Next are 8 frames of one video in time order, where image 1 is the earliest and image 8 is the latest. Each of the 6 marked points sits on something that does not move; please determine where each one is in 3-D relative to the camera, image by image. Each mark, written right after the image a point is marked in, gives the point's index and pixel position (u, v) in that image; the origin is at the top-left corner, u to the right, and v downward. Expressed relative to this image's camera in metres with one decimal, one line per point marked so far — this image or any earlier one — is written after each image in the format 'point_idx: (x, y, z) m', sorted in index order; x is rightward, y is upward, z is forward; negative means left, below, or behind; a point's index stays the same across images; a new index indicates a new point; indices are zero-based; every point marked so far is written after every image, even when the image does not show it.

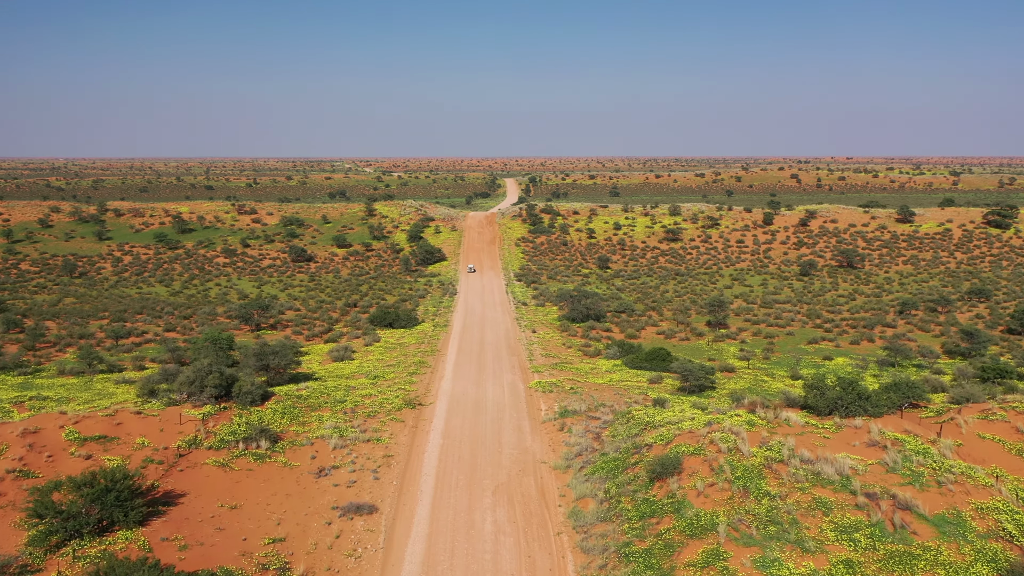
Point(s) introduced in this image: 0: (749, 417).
0: (+5.0, -2.7, +17.3) m
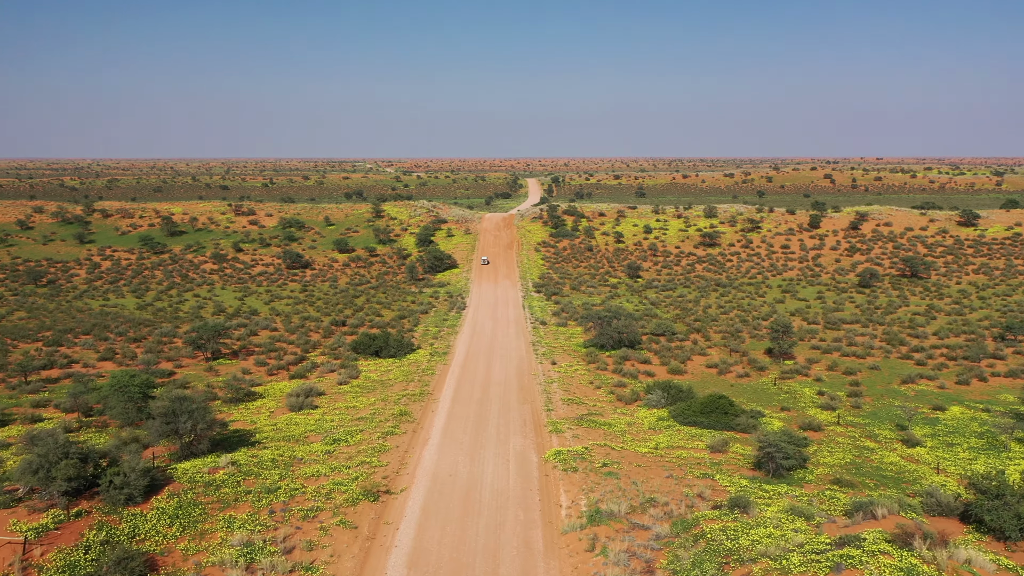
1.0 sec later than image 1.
0: (+5.0, -3.4, +10.5) m
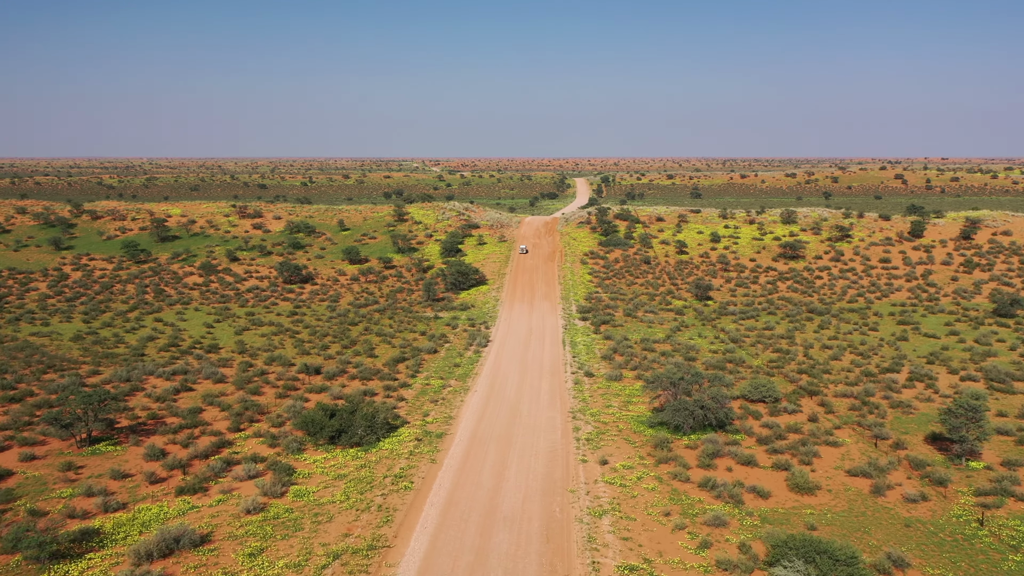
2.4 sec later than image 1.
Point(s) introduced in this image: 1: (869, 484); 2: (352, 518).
0: (+4.5, -4.6, +0.5) m
1: (+7.2, -3.9, +16.7) m
2: (-2.7, -3.9, +14.4) m
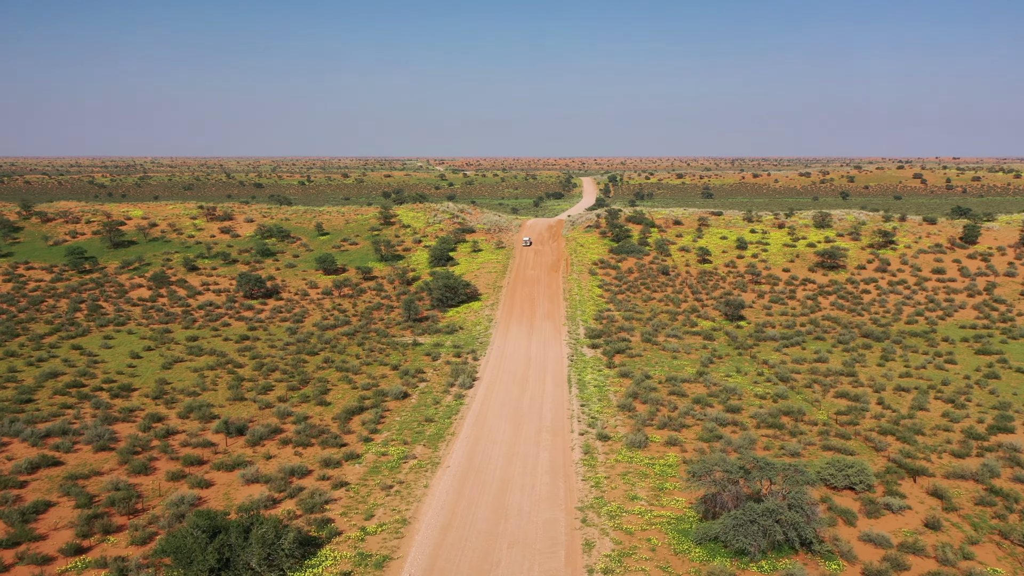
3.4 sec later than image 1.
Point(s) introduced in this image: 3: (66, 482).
0: (+4.1, -5.4, -6.1) m
1: (+6.9, -4.7, +10.1) m
2: (-3.1, -4.7, +7.8) m
3: (-8.8, -3.8, +16.4) m
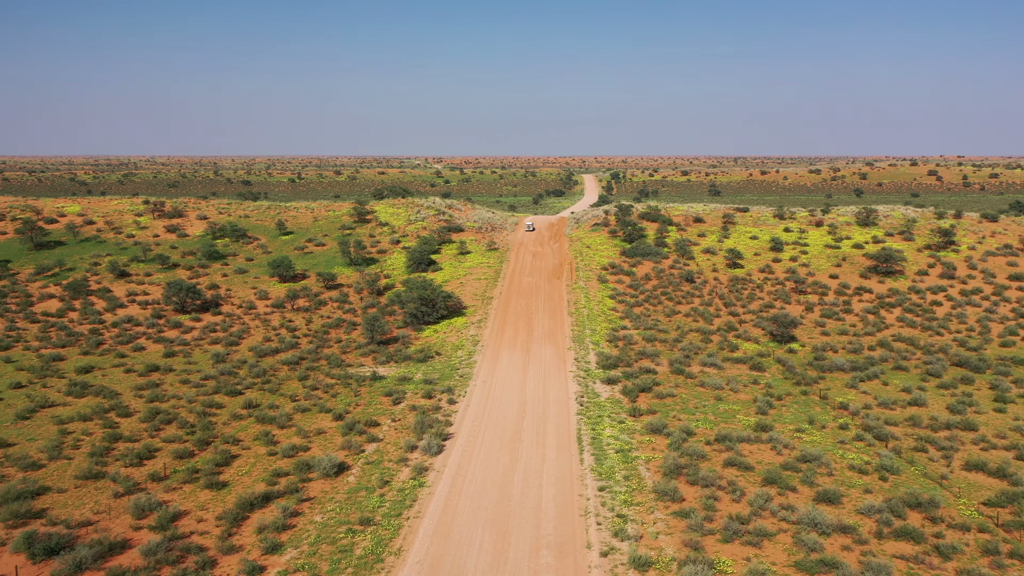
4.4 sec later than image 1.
0: (+3.8, -5.9, -13.7) m
1: (+6.6, -5.2, +2.5) m
2: (-3.4, -5.2, +0.2) m
3: (-9.1, -4.3, +8.8) m
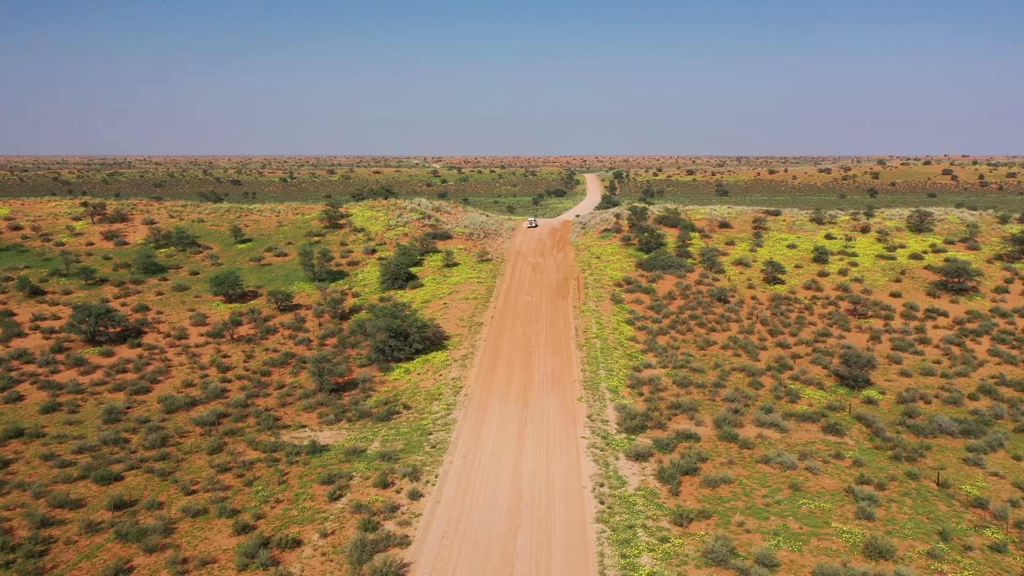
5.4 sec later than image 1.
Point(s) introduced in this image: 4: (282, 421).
0: (+3.6, -6.8, -20.3) m
1: (+6.4, -6.0, -4.1) m
2: (-3.6, -6.0, -6.3) m
3: (-9.3, -5.1, +2.2) m
4: (-5.4, -3.2, +19.6) m
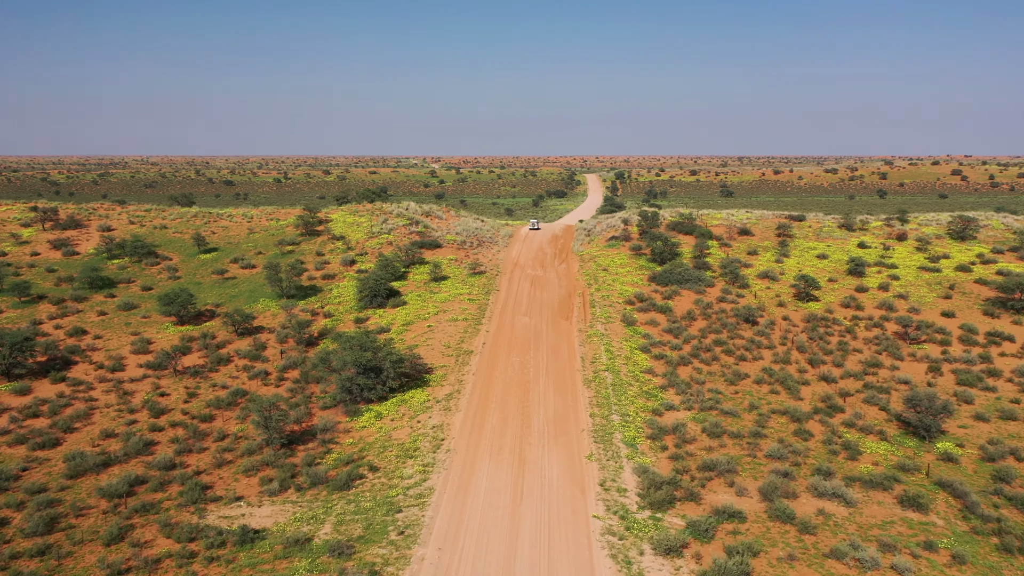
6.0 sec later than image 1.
0: (+3.4, -7.4, -24.4) m
1: (+6.2, -6.6, -8.2) m
2: (-3.7, -6.6, -10.5) m
3: (-9.5, -5.7, -1.9) m
4: (-5.6, -3.8, +15.5) m
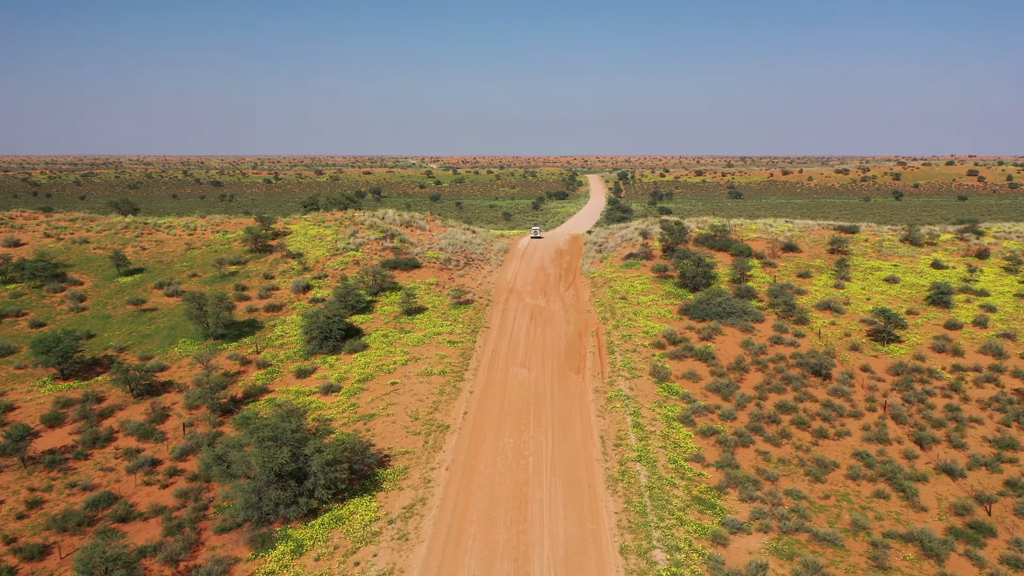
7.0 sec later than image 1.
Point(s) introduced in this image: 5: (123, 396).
0: (+3.3, -8.4, -31.0) m
1: (+6.1, -7.7, -14.8) m
2: (-3.9, -7.7, -17.1) m
3: (-9.6, -6.8, -8.5) m
4: (-5.7, -4.8, +8.9) m
5: (-8.9, -2.3, +19.0) m
